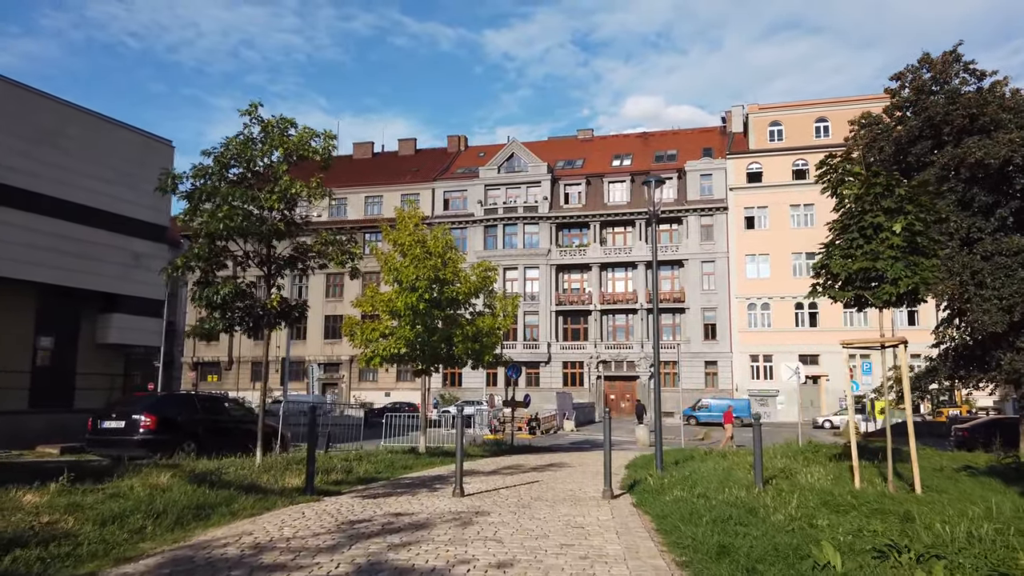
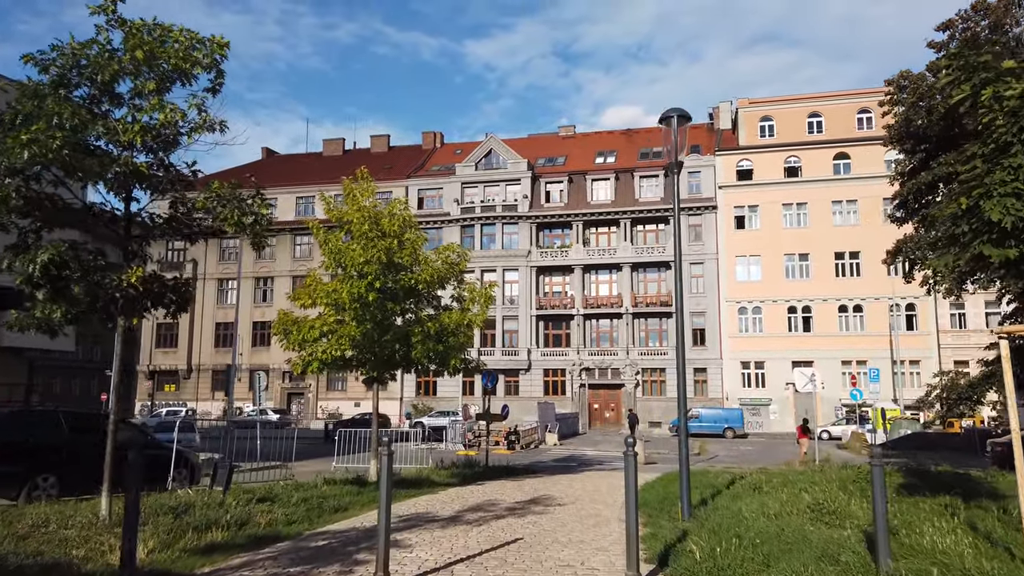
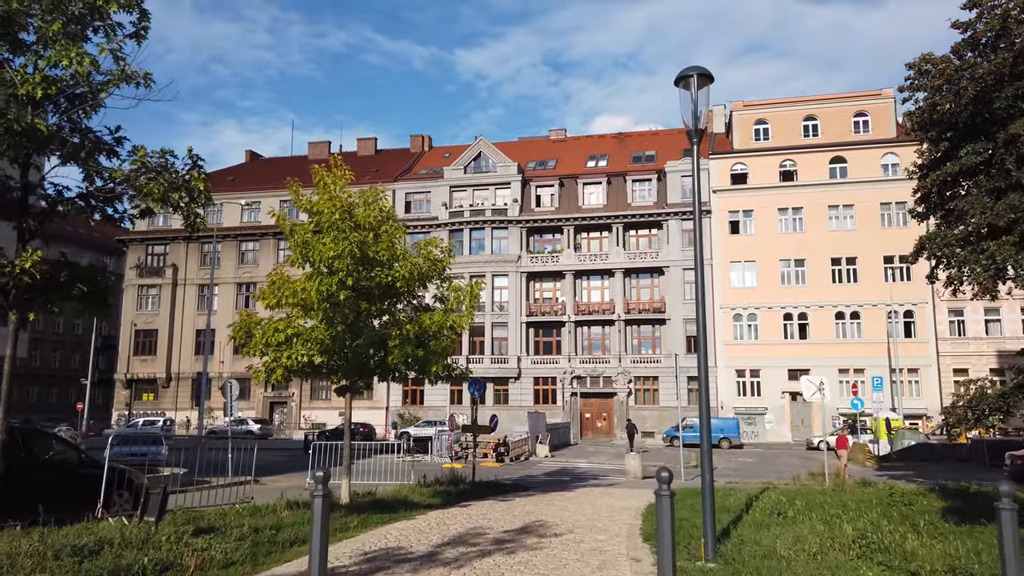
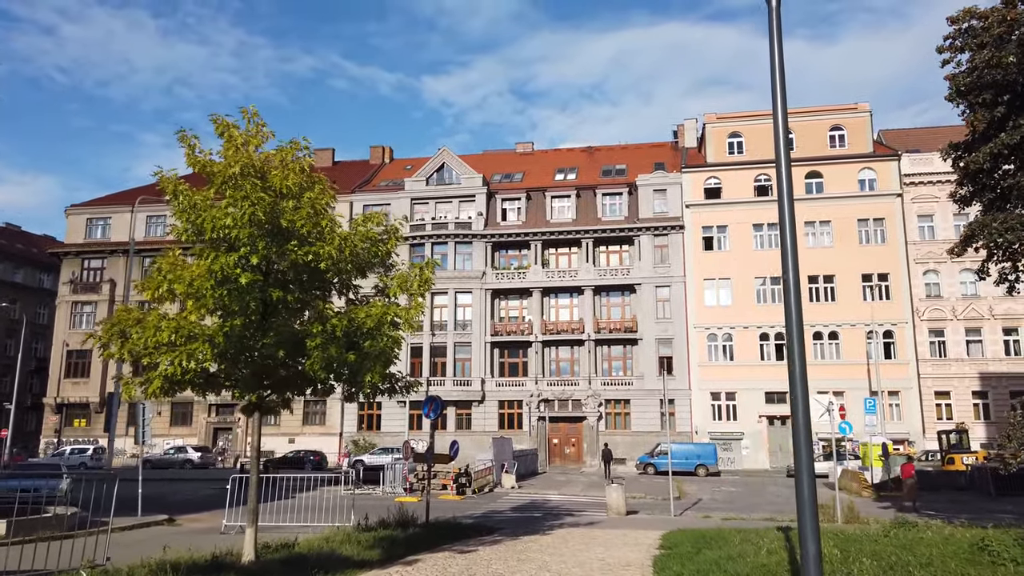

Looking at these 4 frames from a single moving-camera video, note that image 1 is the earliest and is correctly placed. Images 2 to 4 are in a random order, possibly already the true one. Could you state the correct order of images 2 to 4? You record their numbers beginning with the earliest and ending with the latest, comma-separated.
2, 3, 4
